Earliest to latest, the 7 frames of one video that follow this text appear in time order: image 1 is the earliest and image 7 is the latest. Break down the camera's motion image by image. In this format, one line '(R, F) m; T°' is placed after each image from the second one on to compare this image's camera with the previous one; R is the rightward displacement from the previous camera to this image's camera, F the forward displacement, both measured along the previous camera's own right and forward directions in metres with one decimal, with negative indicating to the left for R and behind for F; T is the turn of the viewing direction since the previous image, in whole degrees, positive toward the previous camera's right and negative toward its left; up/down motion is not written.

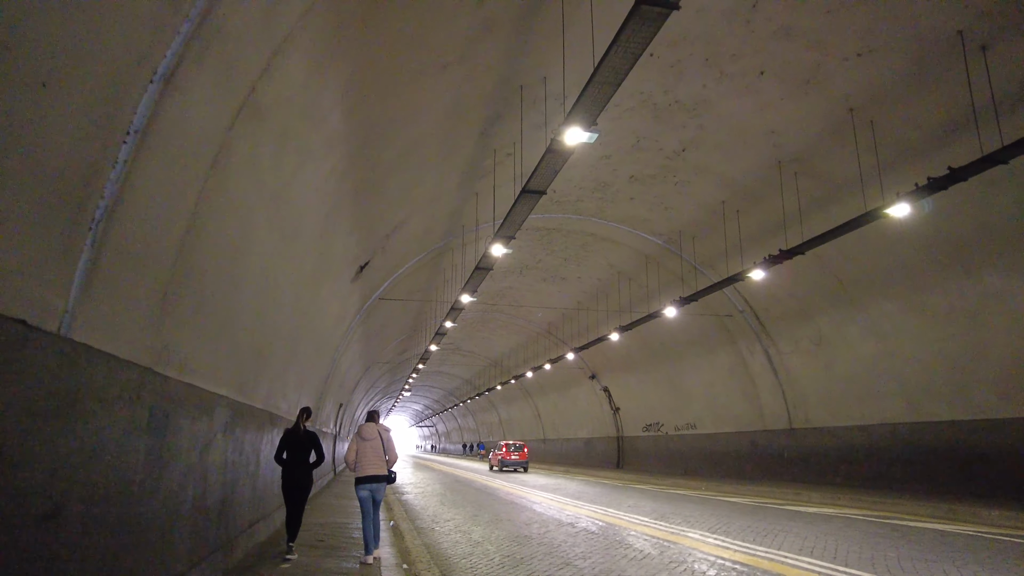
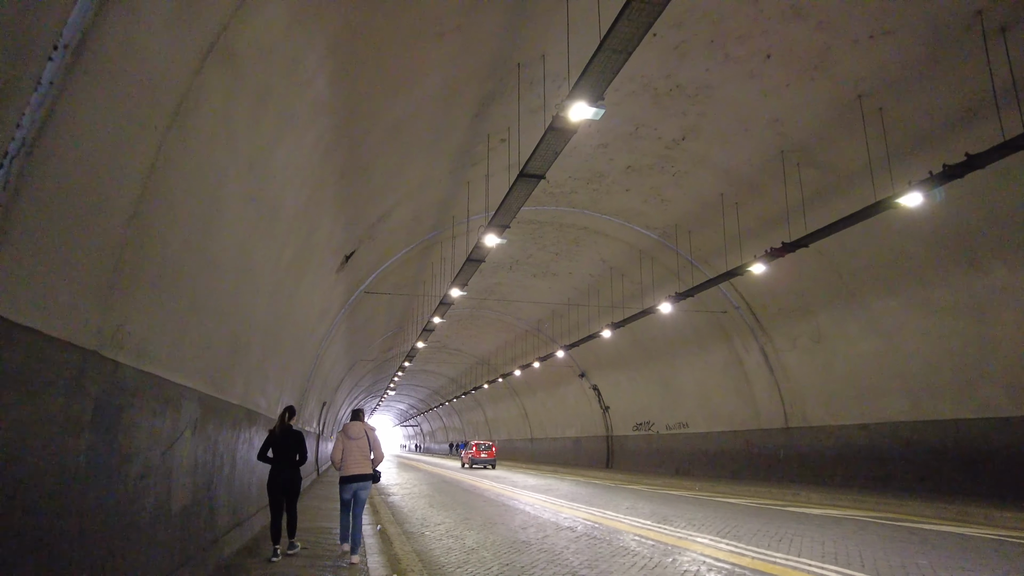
(-0.2, +0.6) m; +1°
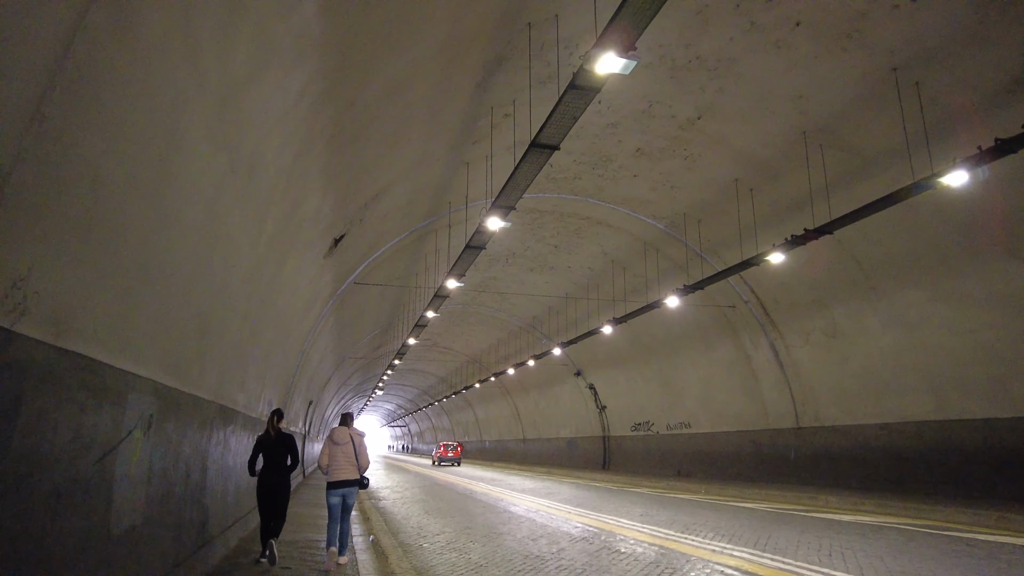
(-0.3, +1.0) m; +1°
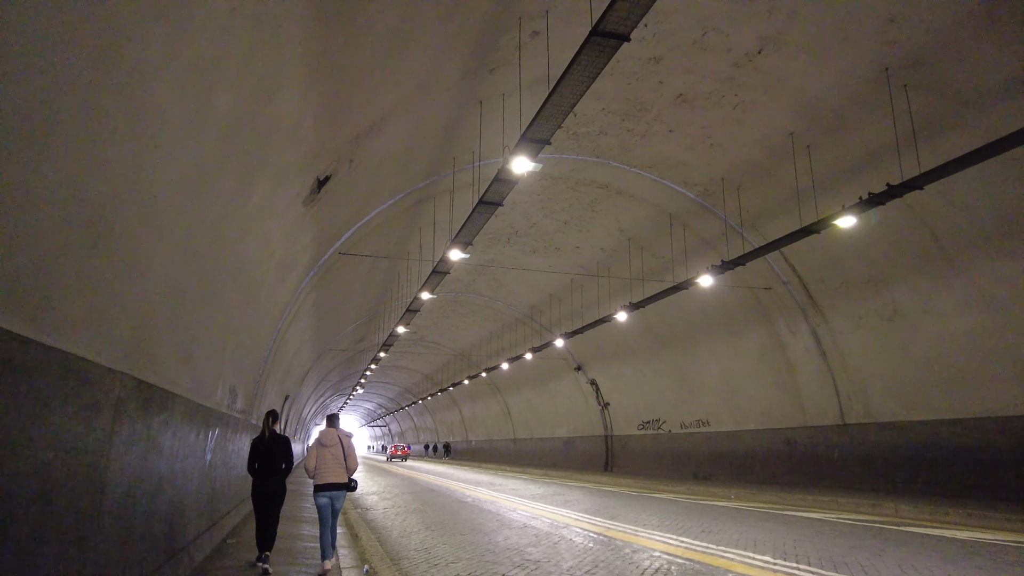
(-0.7, +2.2) m; +2°
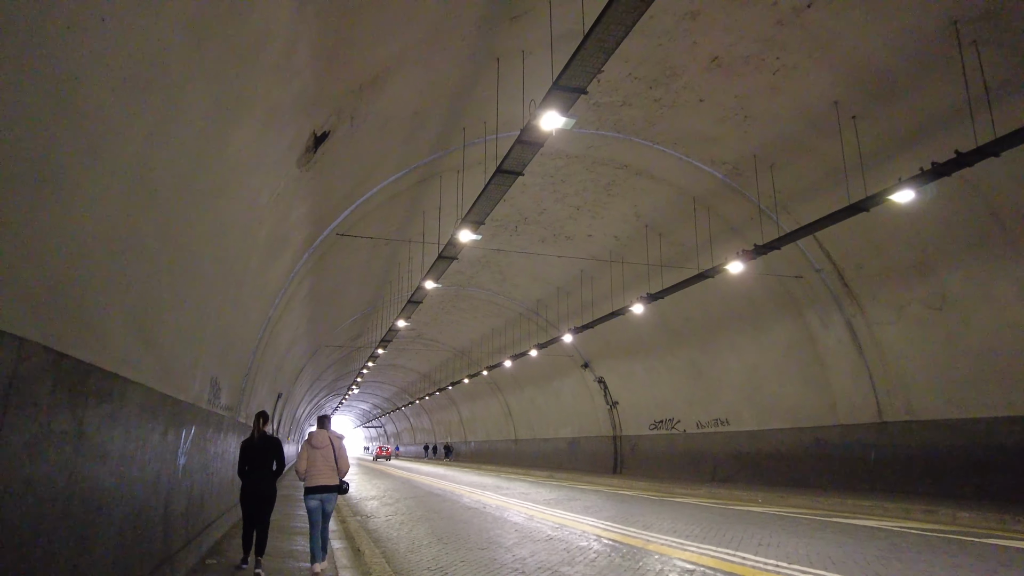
(-0.4, +1.2) m; 0°
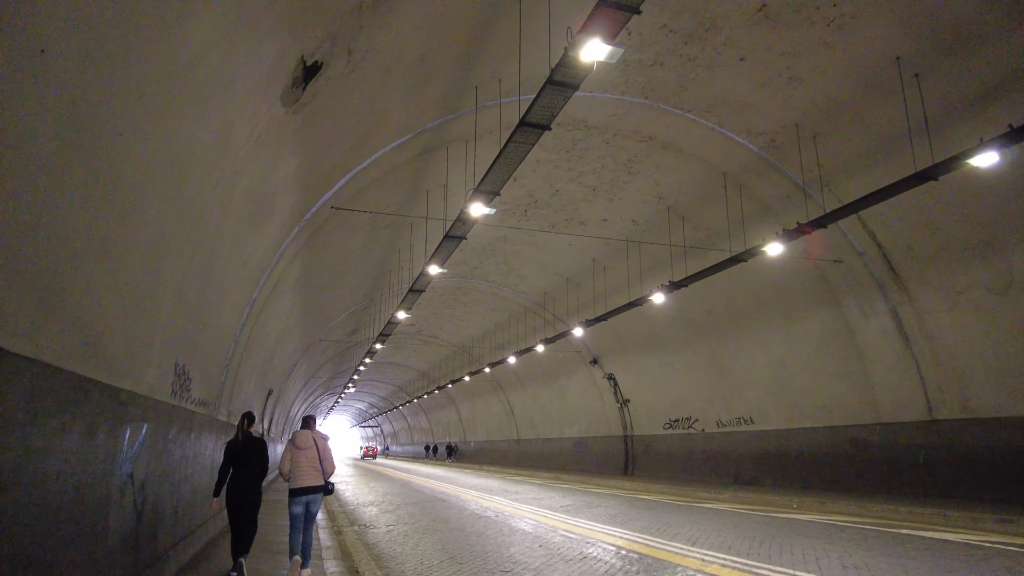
(-0.4, +1.3) m; 0°
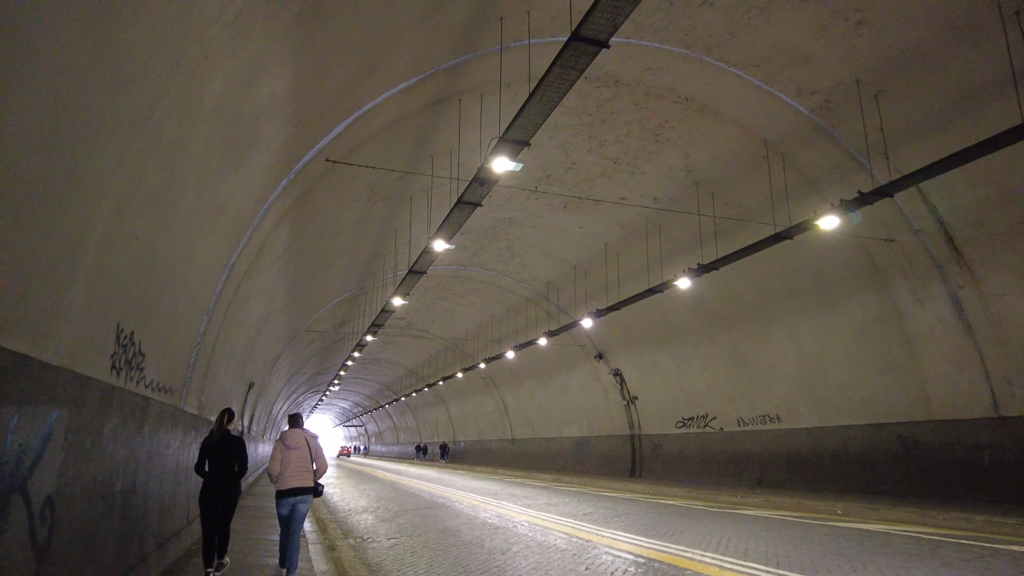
(-0.6, +1.6) m; +1°
